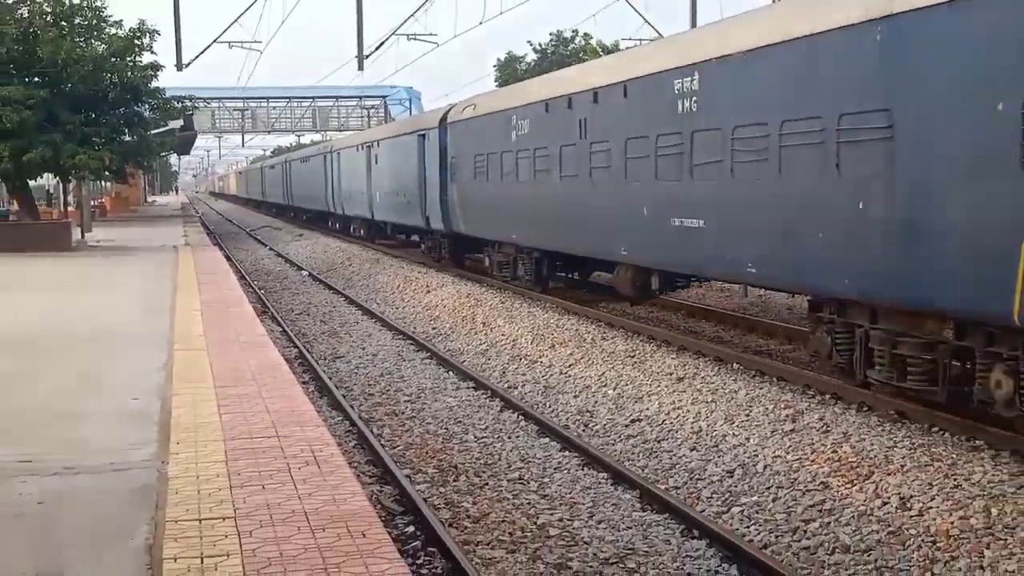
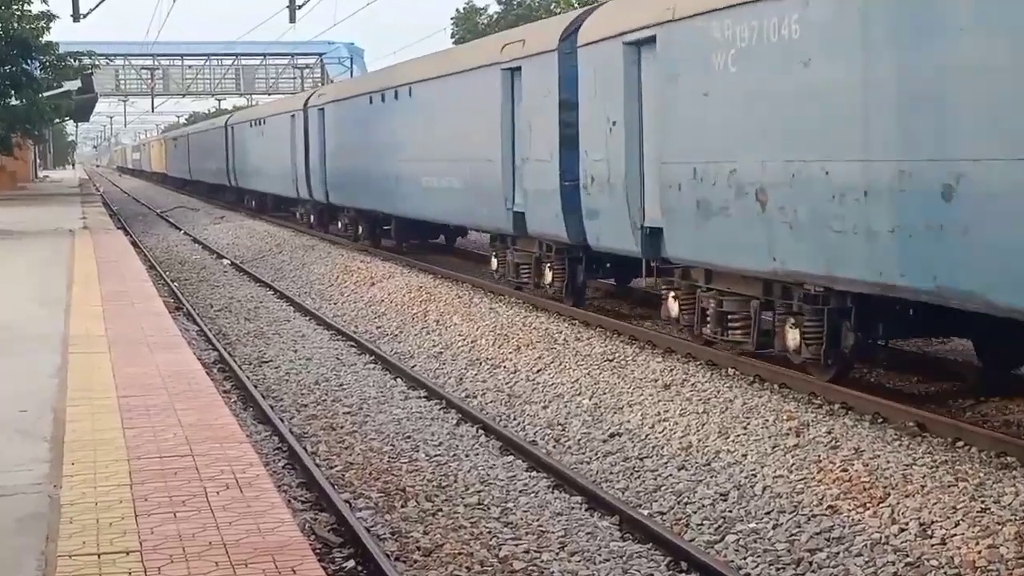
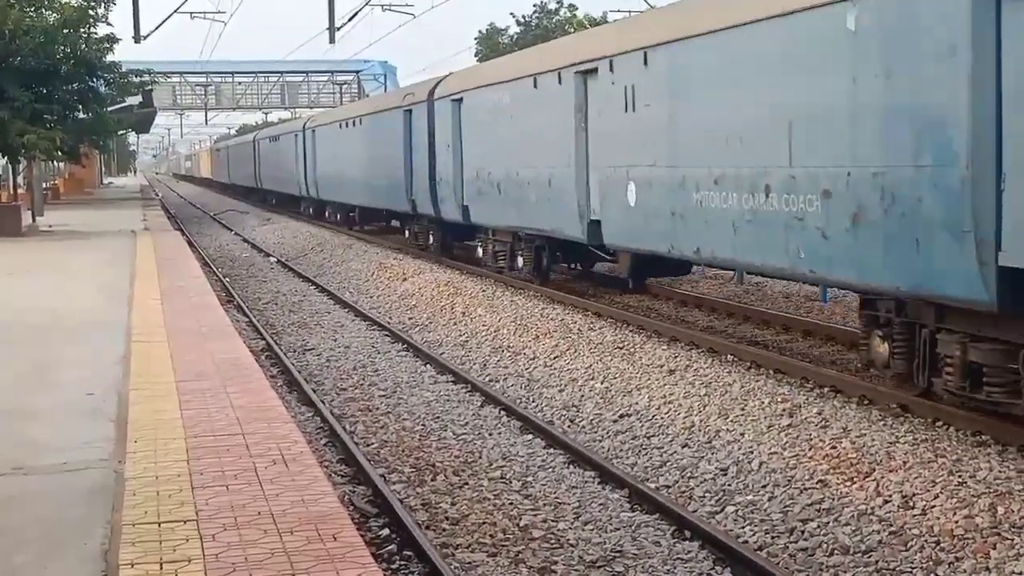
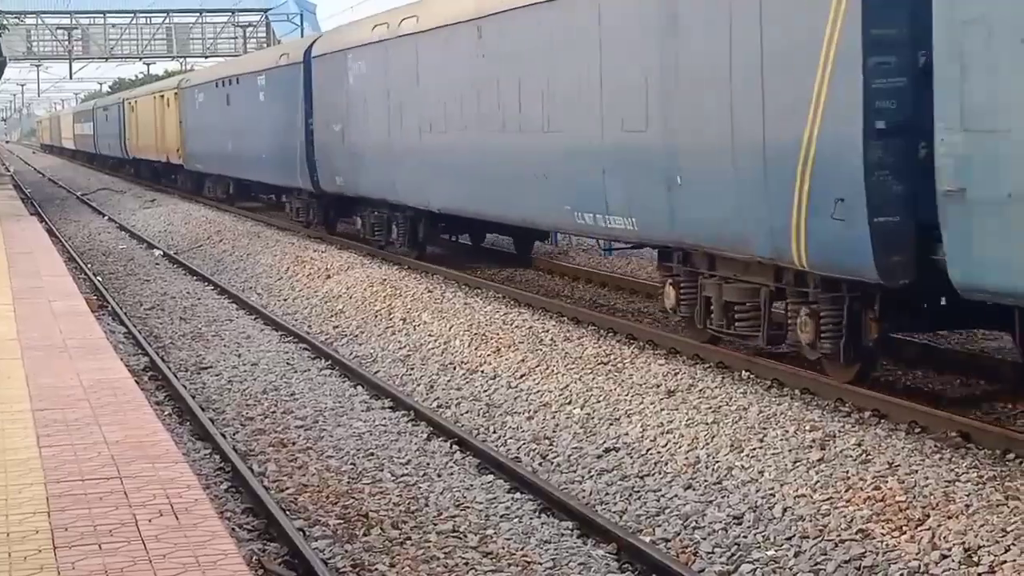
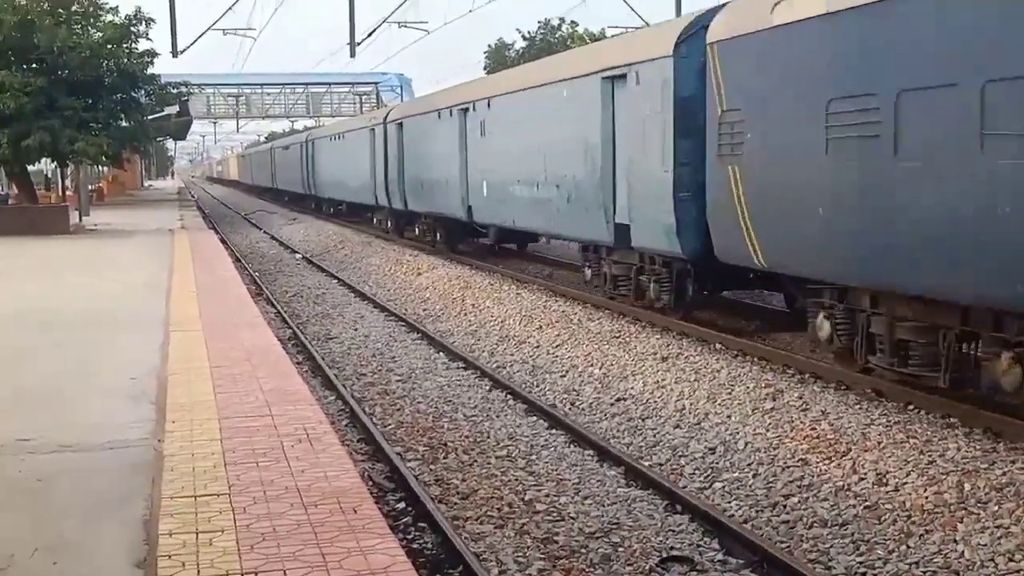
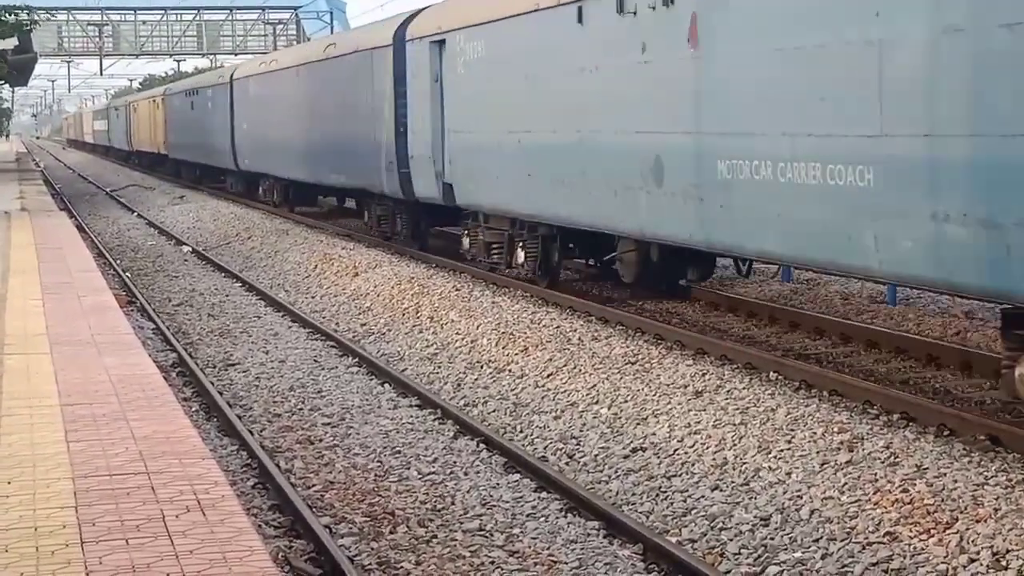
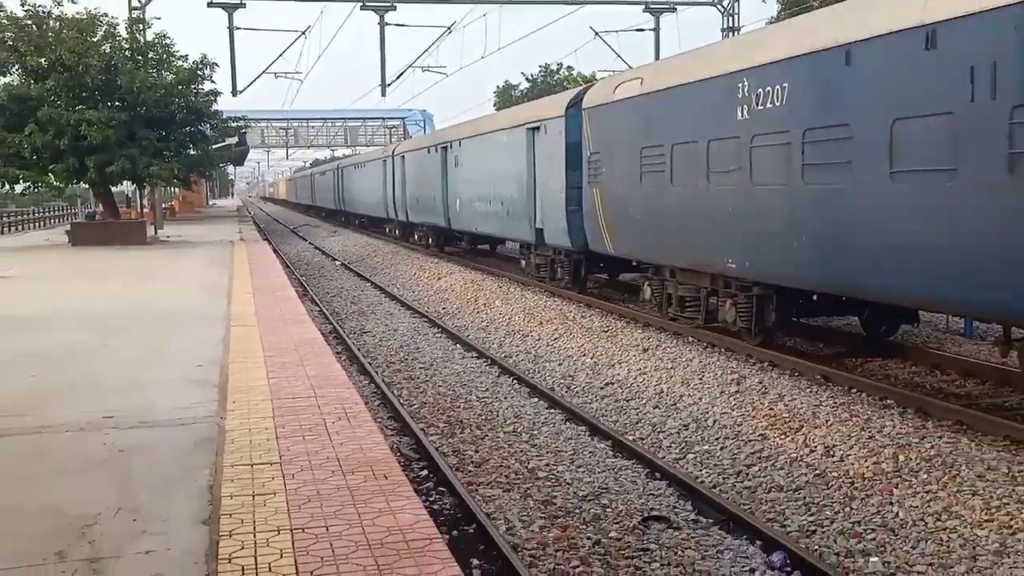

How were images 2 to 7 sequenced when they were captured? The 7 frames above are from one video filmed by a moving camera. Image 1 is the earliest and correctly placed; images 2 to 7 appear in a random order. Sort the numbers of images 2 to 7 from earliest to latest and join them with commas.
7, 5, 3, 2, 6, 4
